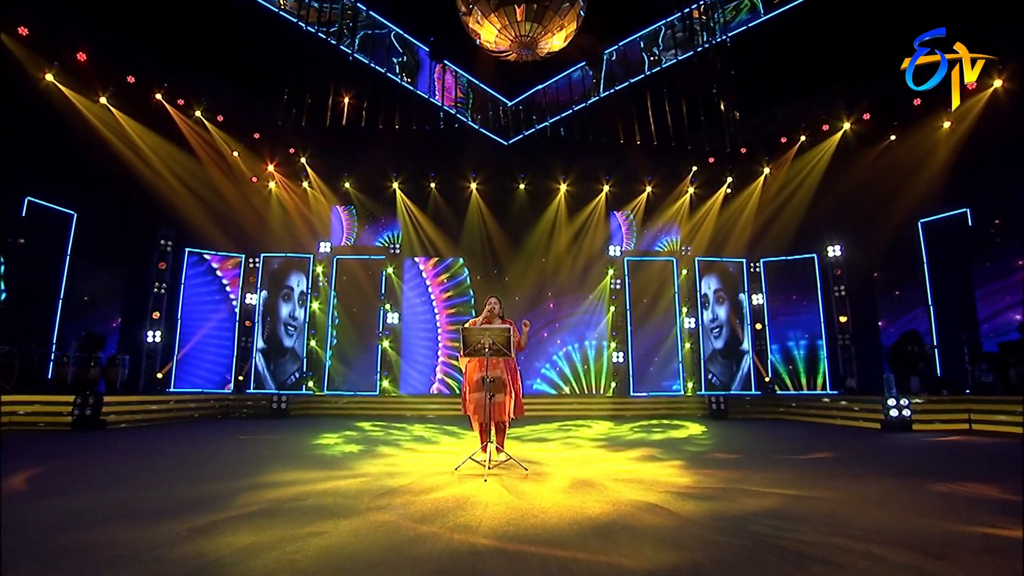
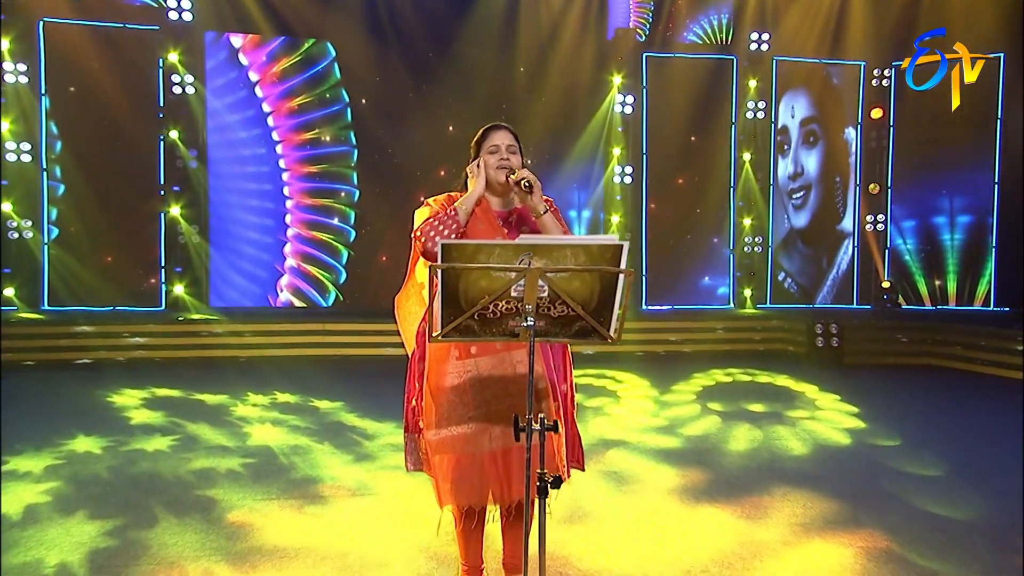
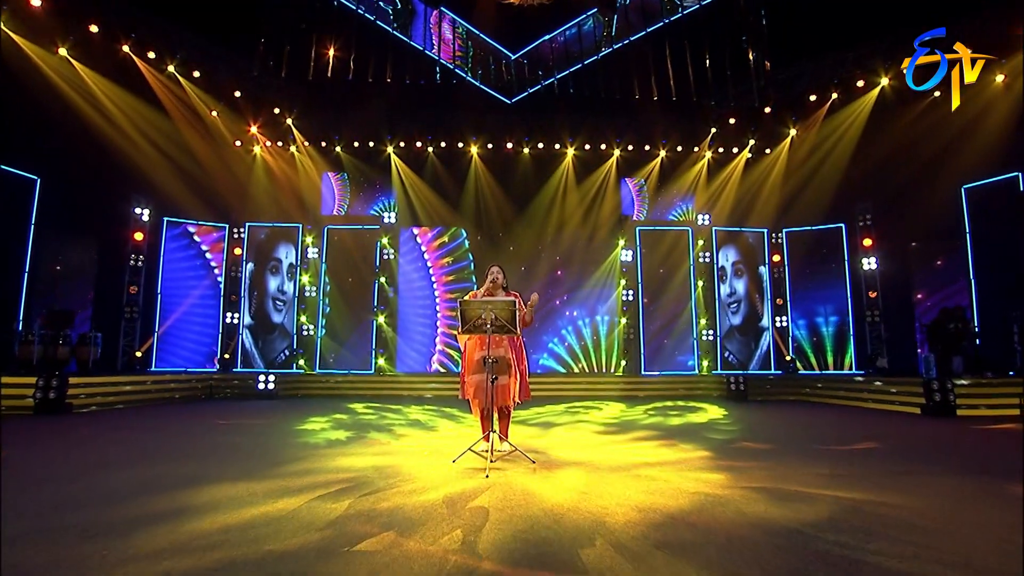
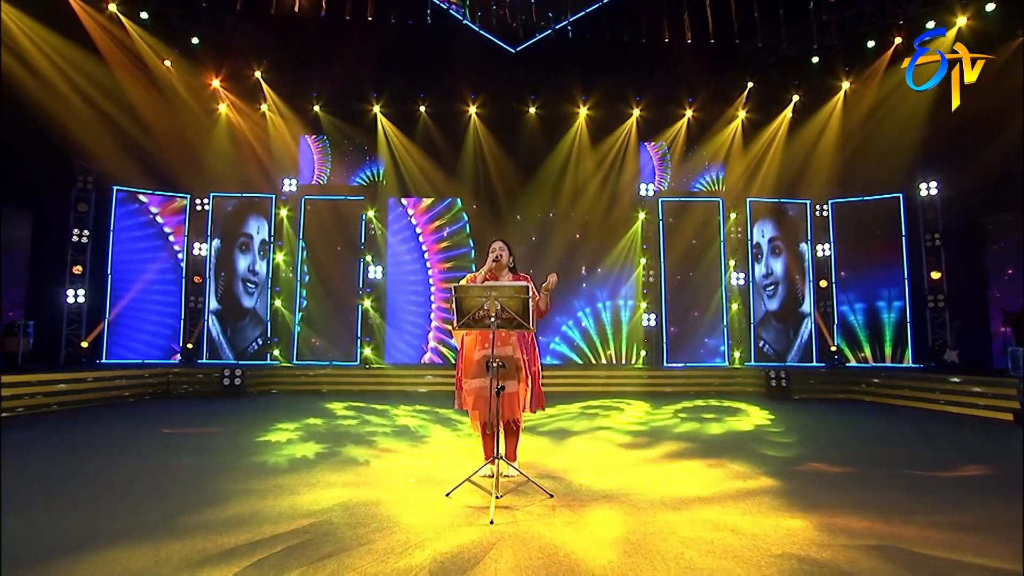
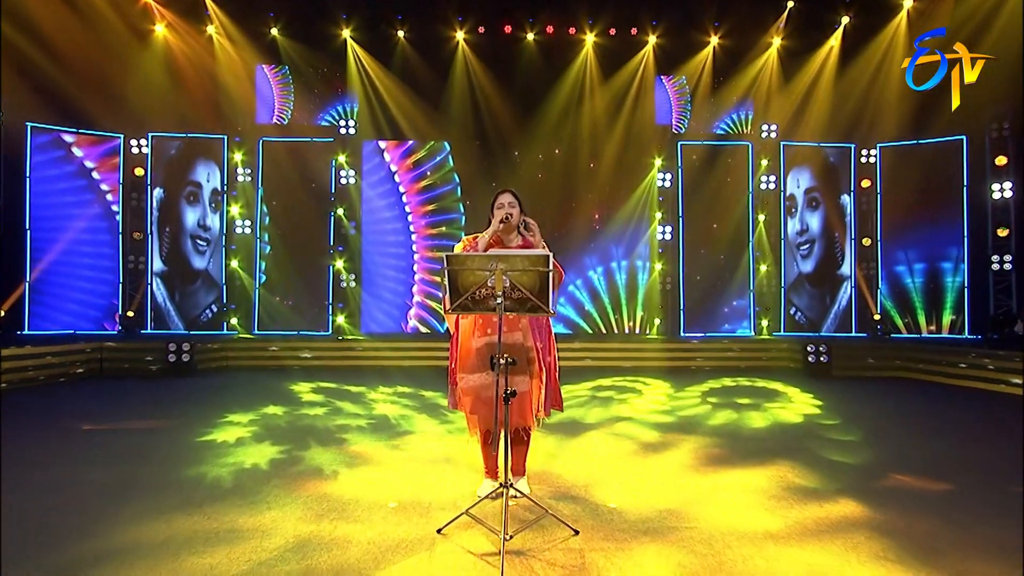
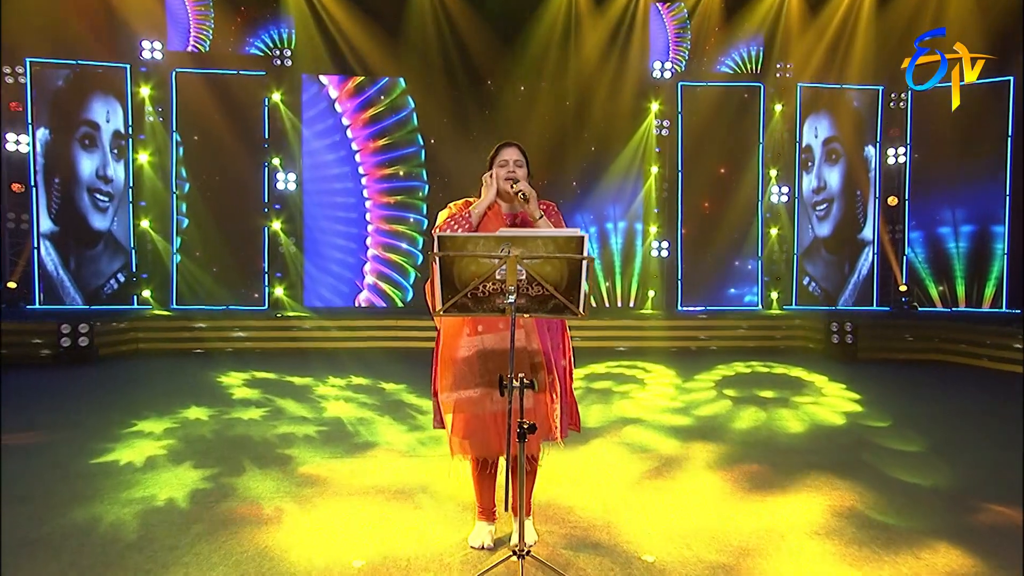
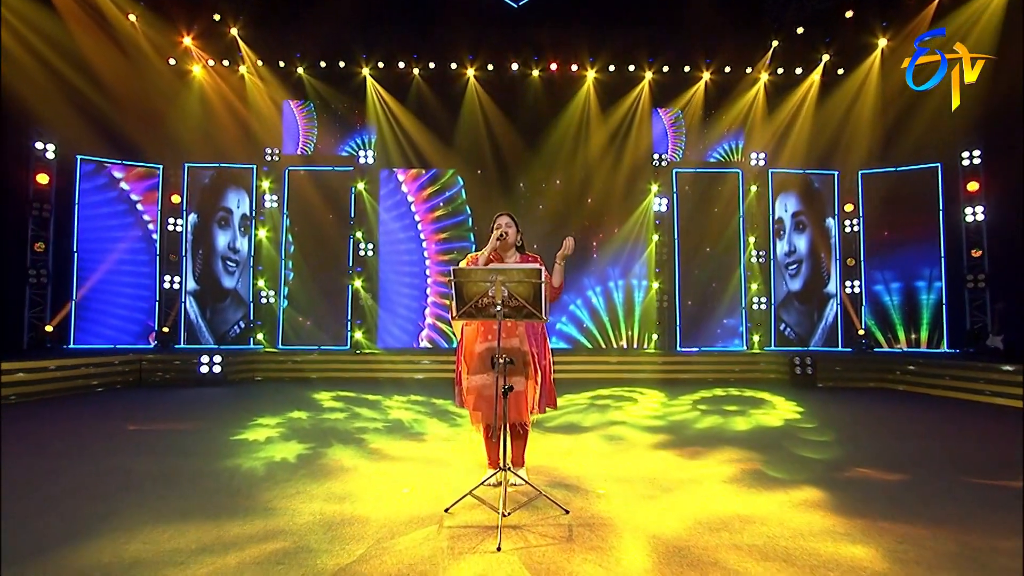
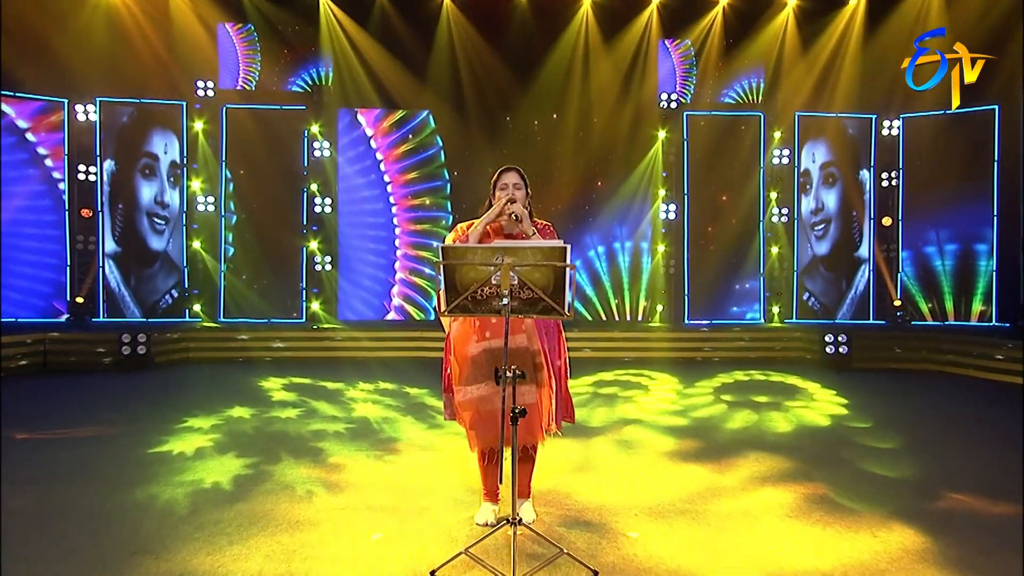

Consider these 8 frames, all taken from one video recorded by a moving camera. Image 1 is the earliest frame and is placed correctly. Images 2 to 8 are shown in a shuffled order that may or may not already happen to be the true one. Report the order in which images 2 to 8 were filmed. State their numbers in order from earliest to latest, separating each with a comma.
3, 4, 7, 5, 8, 6, 2
